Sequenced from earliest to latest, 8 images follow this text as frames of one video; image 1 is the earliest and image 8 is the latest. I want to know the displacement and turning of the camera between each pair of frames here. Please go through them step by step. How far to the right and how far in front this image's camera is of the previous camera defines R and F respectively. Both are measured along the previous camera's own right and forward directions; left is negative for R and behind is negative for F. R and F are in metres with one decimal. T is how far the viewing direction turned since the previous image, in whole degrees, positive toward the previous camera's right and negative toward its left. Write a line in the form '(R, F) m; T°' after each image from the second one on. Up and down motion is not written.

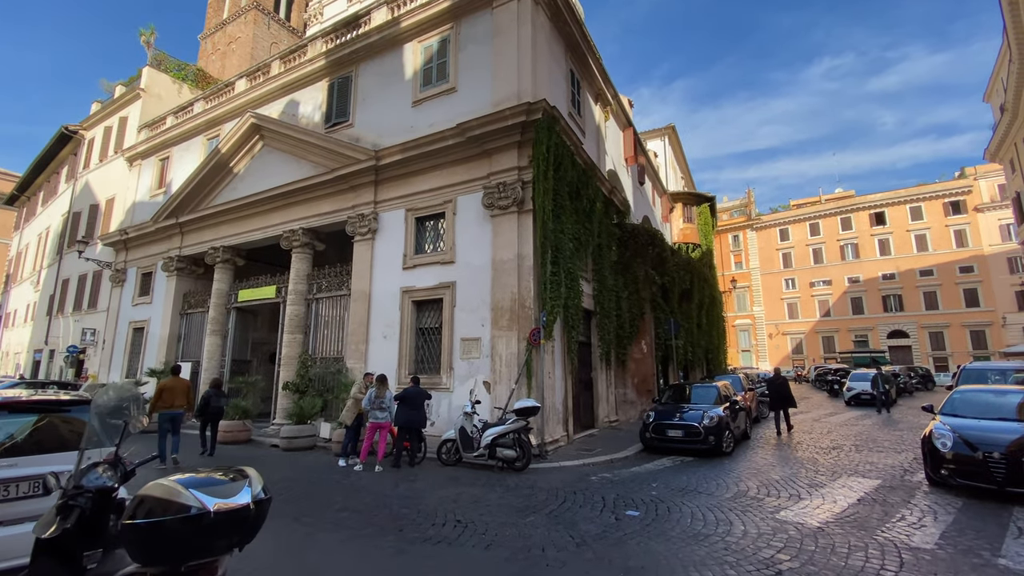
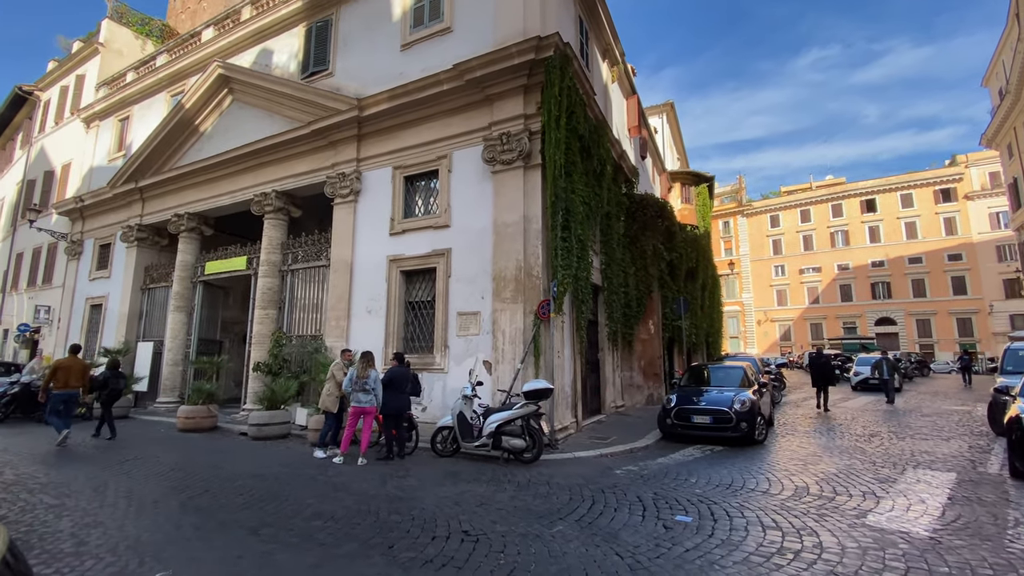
(-0.4, +1.4) m; +2°
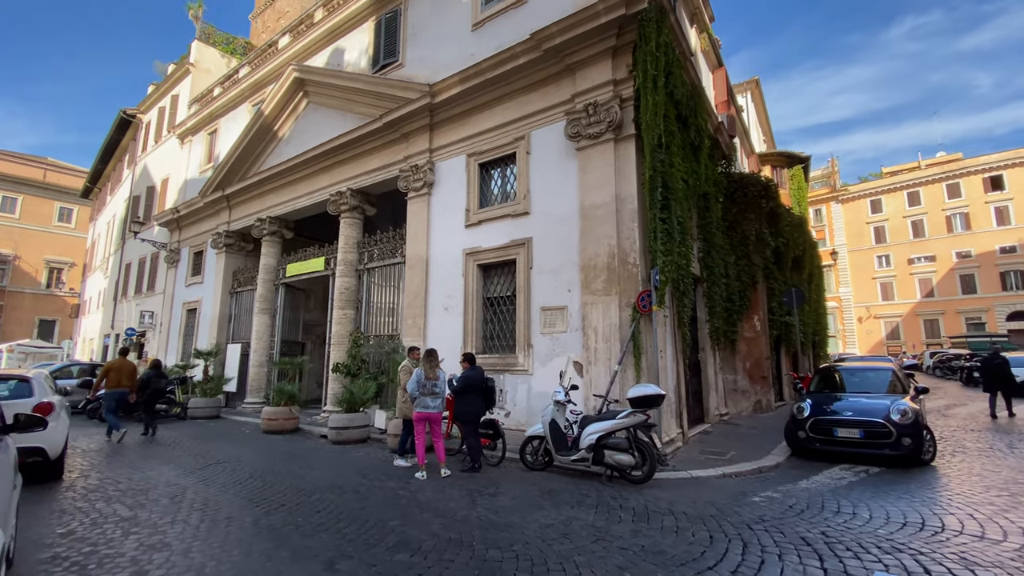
(-0.5, +1.0) m; -8°
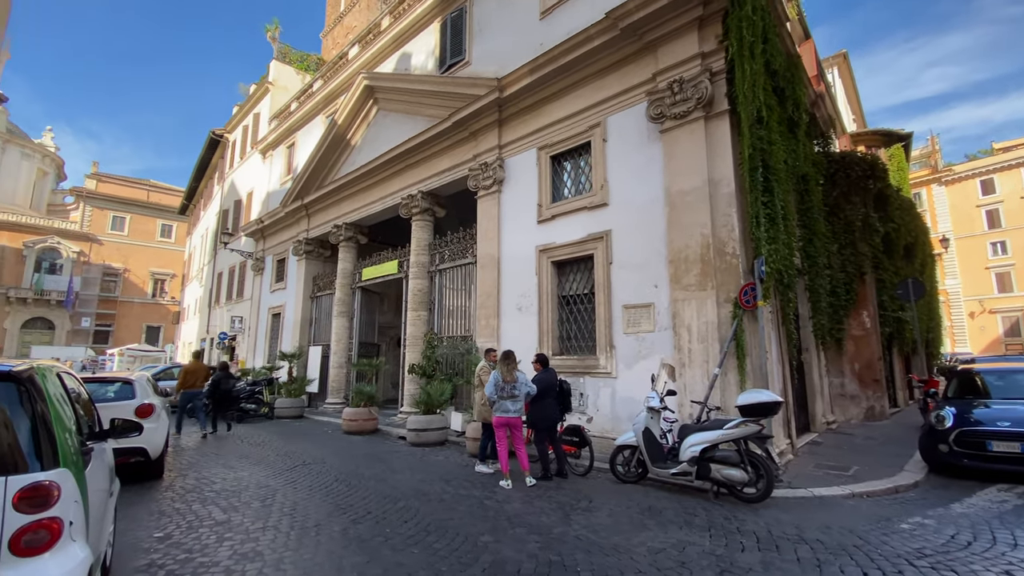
(-0.3, +0.4) m; -7°
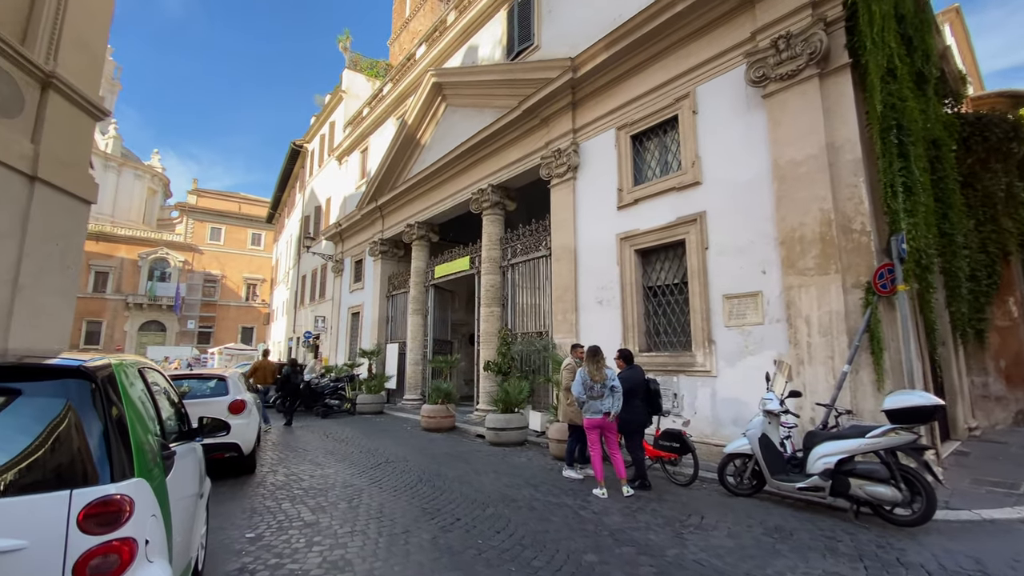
(-0.3, +0.5) m; -8°
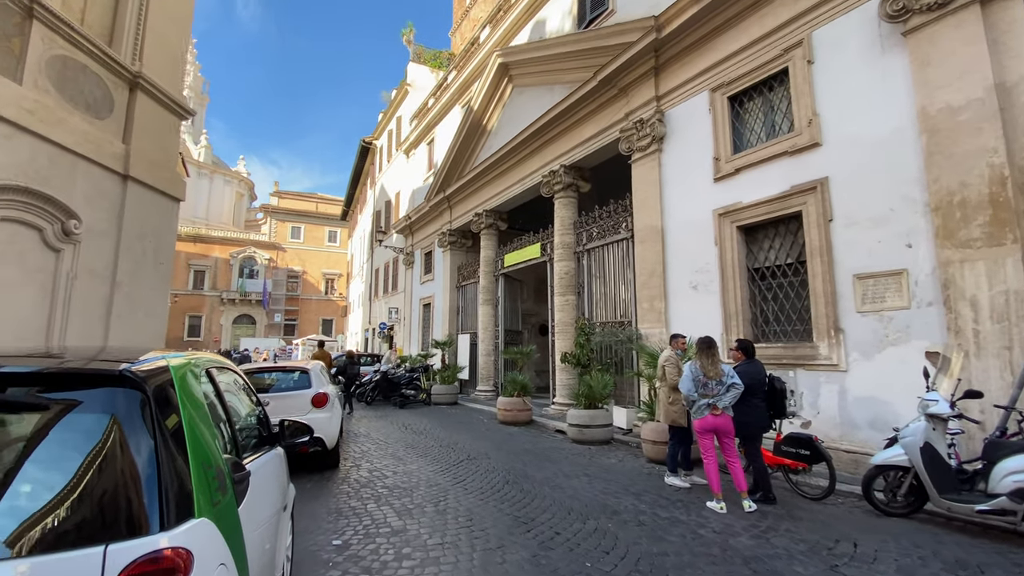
(-0.3, +0.6) m; -8°
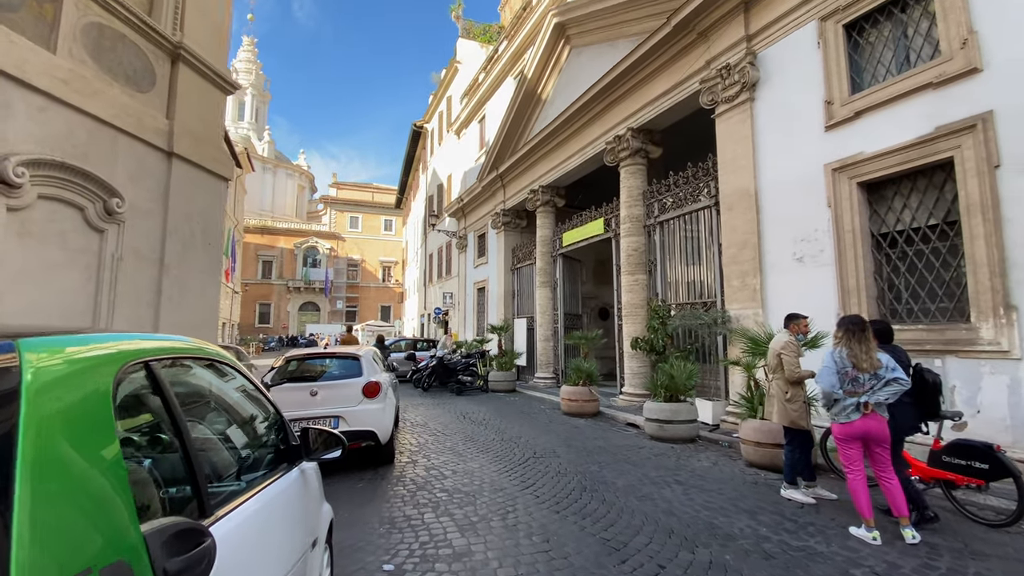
(-0.2, +0.9) m; -6°
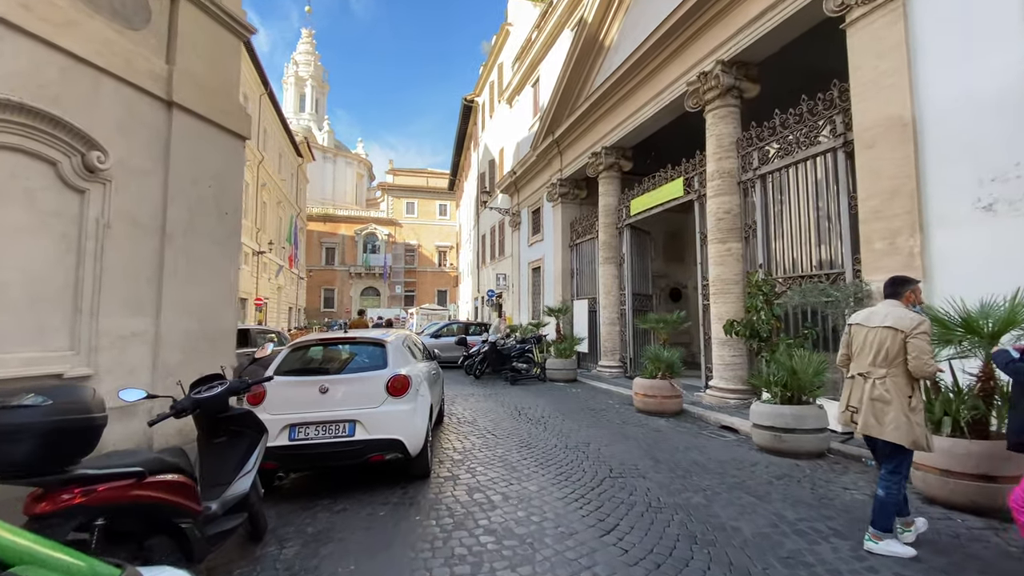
(-0.1, +1.5) m; -7°
